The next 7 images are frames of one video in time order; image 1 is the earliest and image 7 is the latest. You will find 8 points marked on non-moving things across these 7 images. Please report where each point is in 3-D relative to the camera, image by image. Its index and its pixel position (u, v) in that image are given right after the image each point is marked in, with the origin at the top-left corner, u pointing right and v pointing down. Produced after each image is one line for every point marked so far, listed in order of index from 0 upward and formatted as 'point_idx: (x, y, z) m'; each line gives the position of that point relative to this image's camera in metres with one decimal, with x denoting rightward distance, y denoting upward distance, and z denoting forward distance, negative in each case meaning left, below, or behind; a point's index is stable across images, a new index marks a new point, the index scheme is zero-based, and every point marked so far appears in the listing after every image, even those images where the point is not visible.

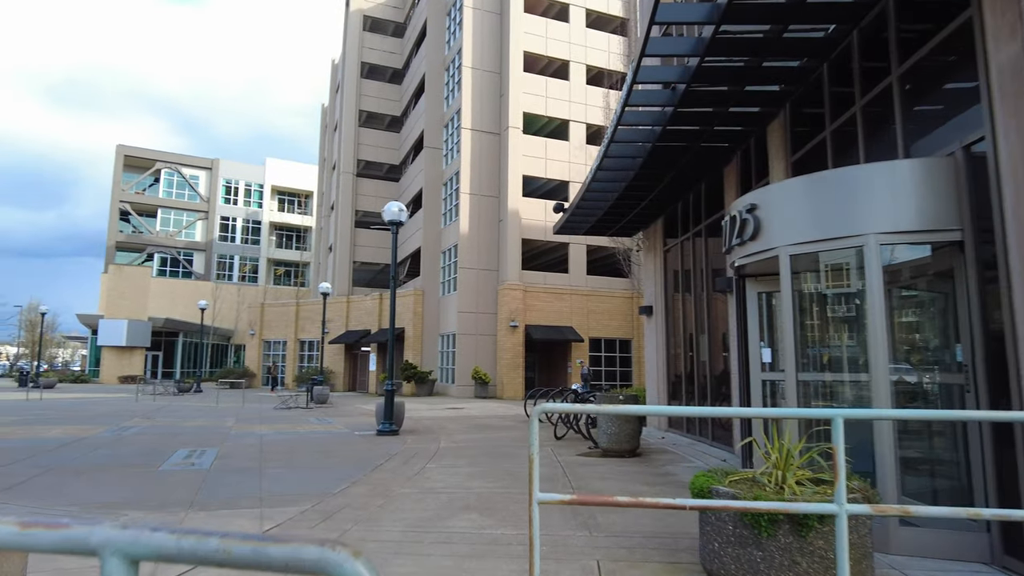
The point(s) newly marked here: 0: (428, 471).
0: (-1.1, -2.4, +8.2) m
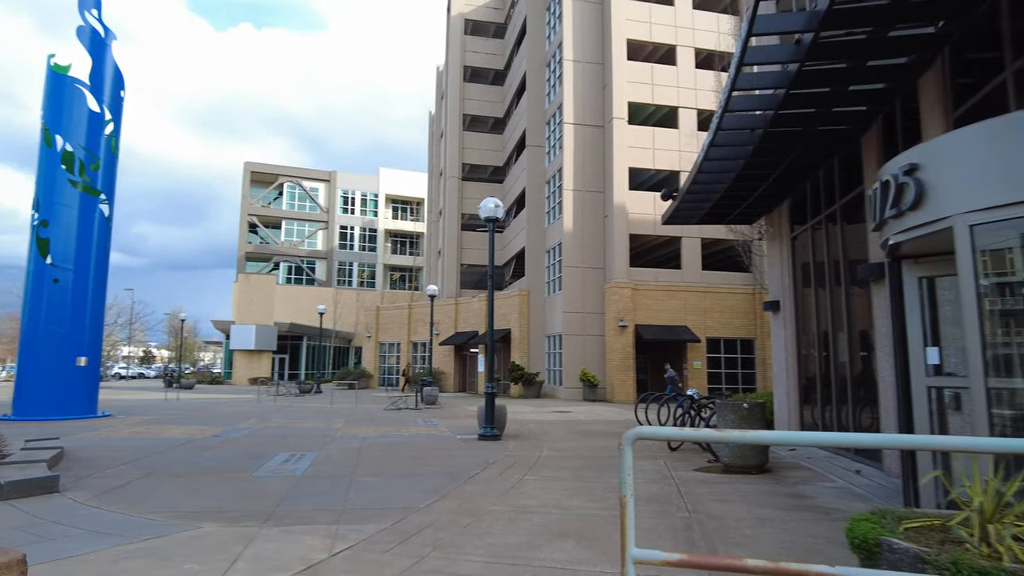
0: (+0.2, -2.3, +7.5) m
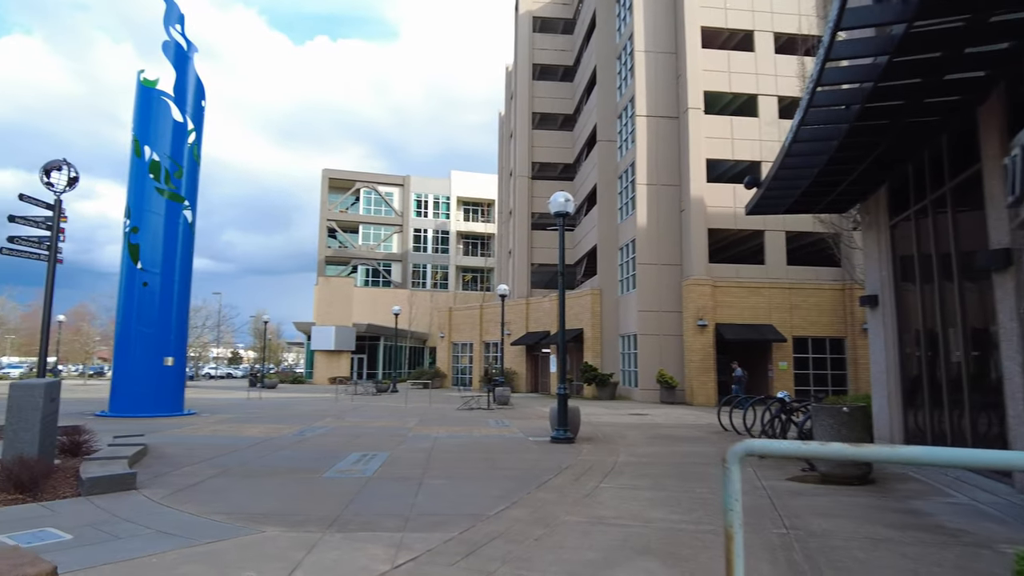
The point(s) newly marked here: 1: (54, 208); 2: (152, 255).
0: (+1.0, -2.3, +7.1) m
1: (-6.4, +1.1, +8.9) m
2: (-9.7, +0.9, +17.4) m
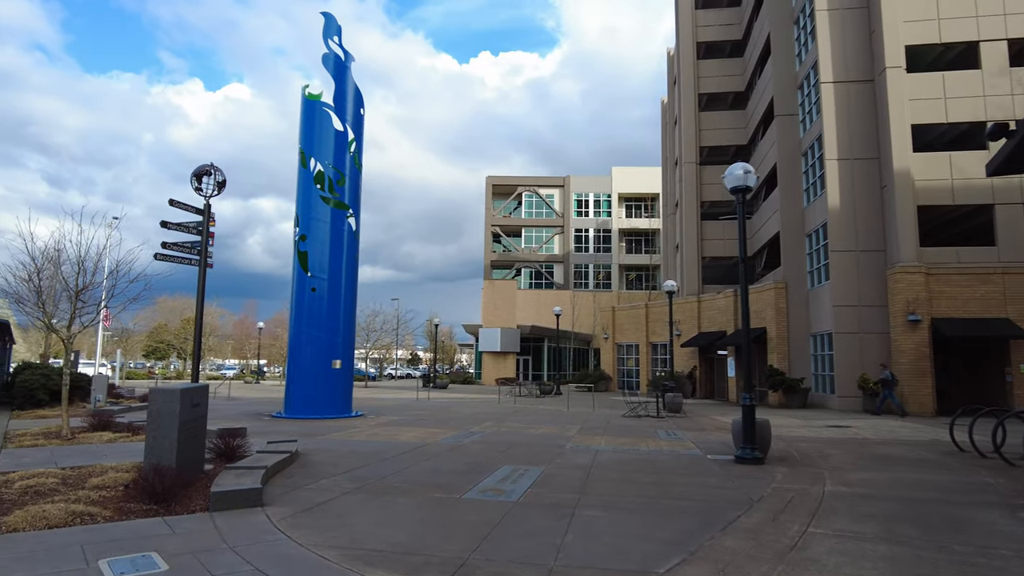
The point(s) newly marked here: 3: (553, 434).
0: (+2.5, -2.1, +5.2) m
1: (-4.3, +1.1, +8.9) m
2: (-5.4, +0.8, +17.9) m
3: (+0.9, -3.2, +13.8) m
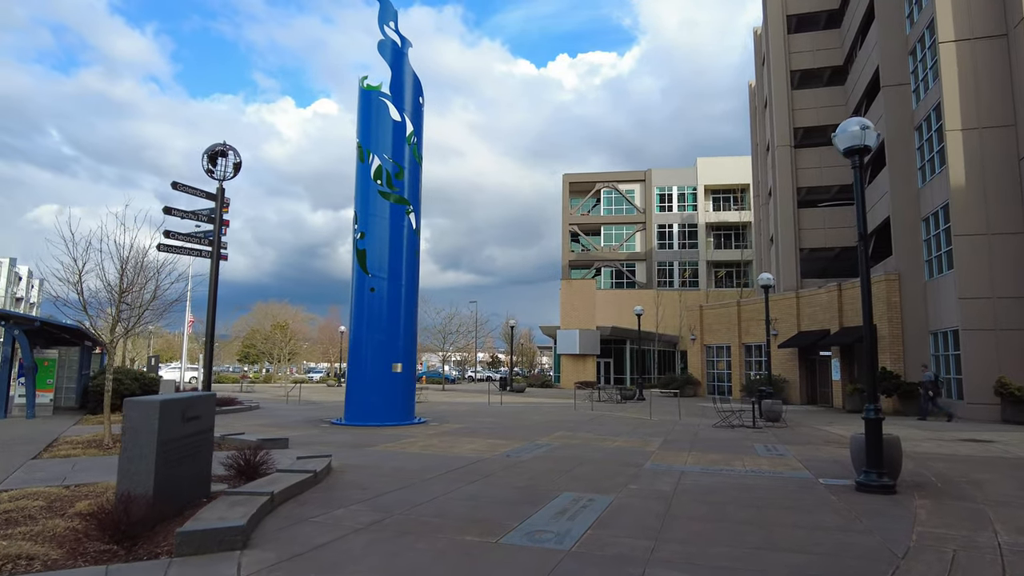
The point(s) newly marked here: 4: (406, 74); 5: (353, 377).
0: (+2.7, -1.9, +3.3) m
1: (-3.6, +1.1, +7.9) m
2: (-3.5, +0.8, +17.0) m
3: (+2.2, -3.0, +12.0) m
4: (-3.0, +6.0, +18.0) m
5: (-4.1, -2.3, +16.7) m
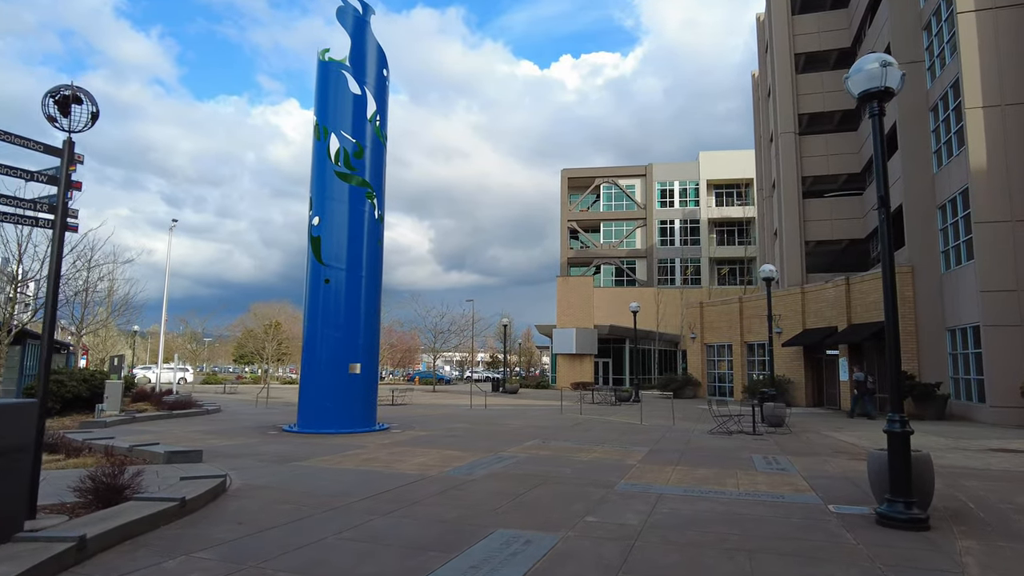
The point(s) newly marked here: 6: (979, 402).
0: (+1.9, -1.7, +1.6) m
1: (-4.3, +1.3, +6.2) m
2: (-4.2, +1.0, +15.3) m
3: (+1.5, -2.8, +10.3) m
4: (-3.7, +6.2, +16.3) m
5: (-4.8, -2.1, +15.1) m
6: (+13.3, -3.3, +18.2) m
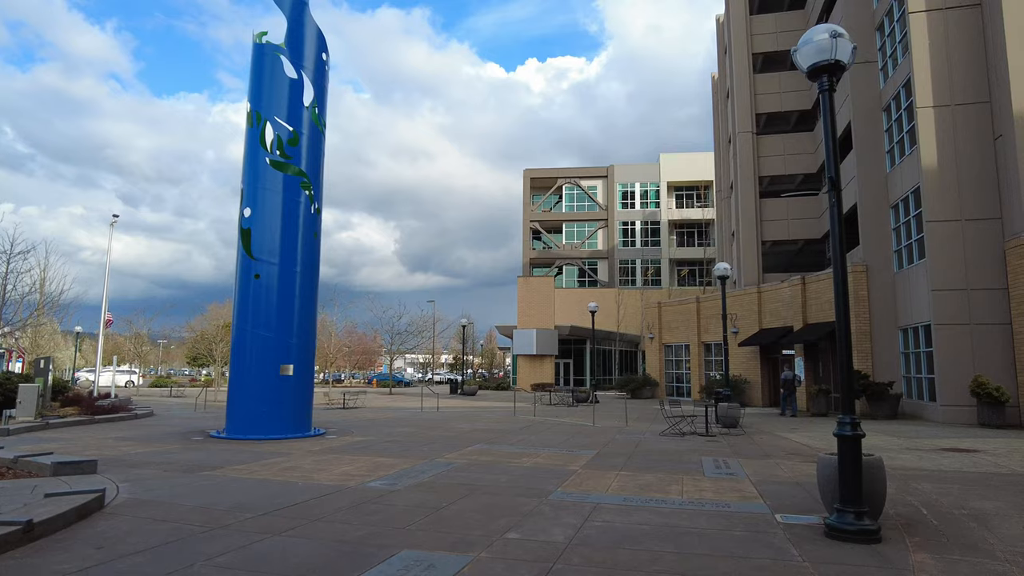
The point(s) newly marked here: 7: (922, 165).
0: (+1.4, -1.5, +1.0) m
1: (-5.1, +1.4, +5.3) m
2: (-5.4, +1.1, +14.3) m
3: (+0.5, -2.7, +9.6) m
4: (-5.0, +6.3, +15.4) m
5: (-6.0, -2.0, +14.1) m
6: (+11.9, -3.2, +18.2) m
7: (+11.7, +3.6, +18.3) m
